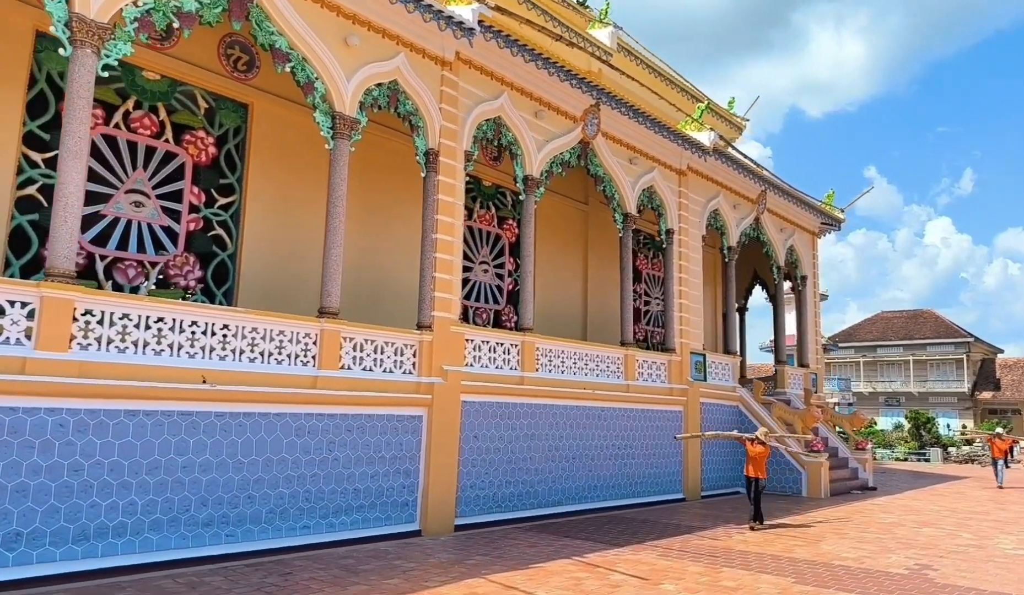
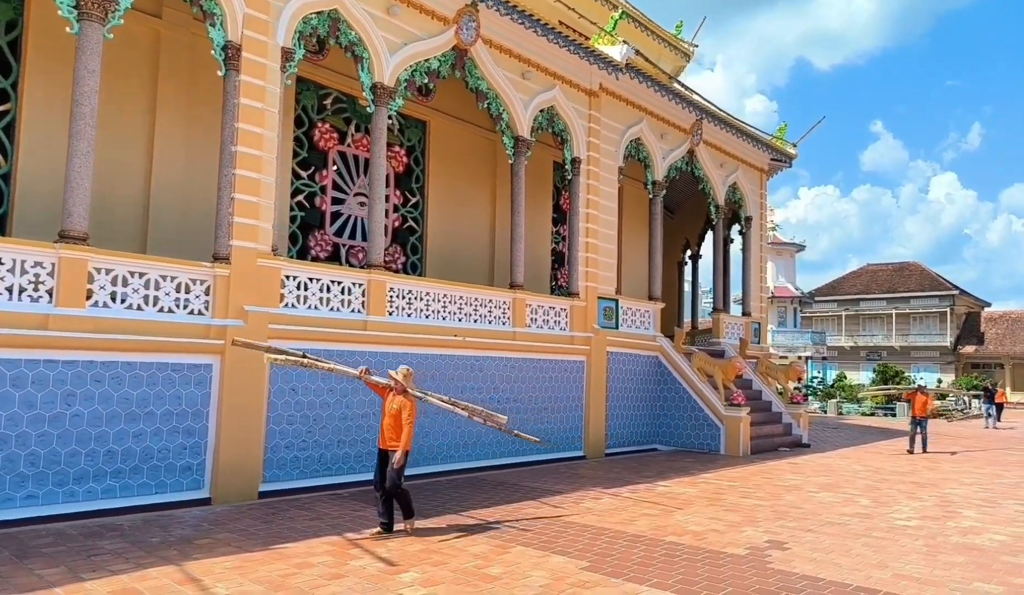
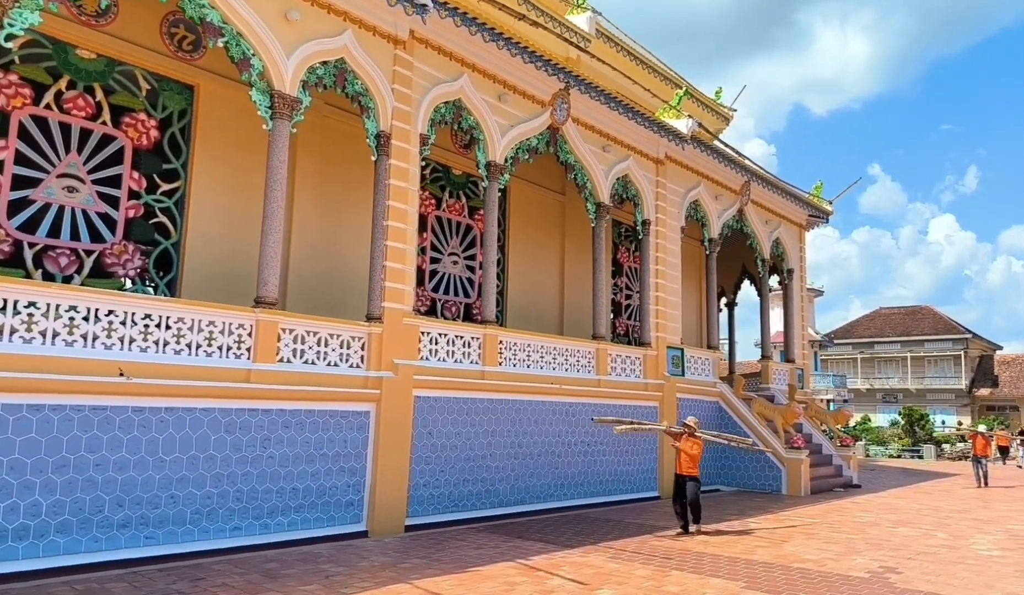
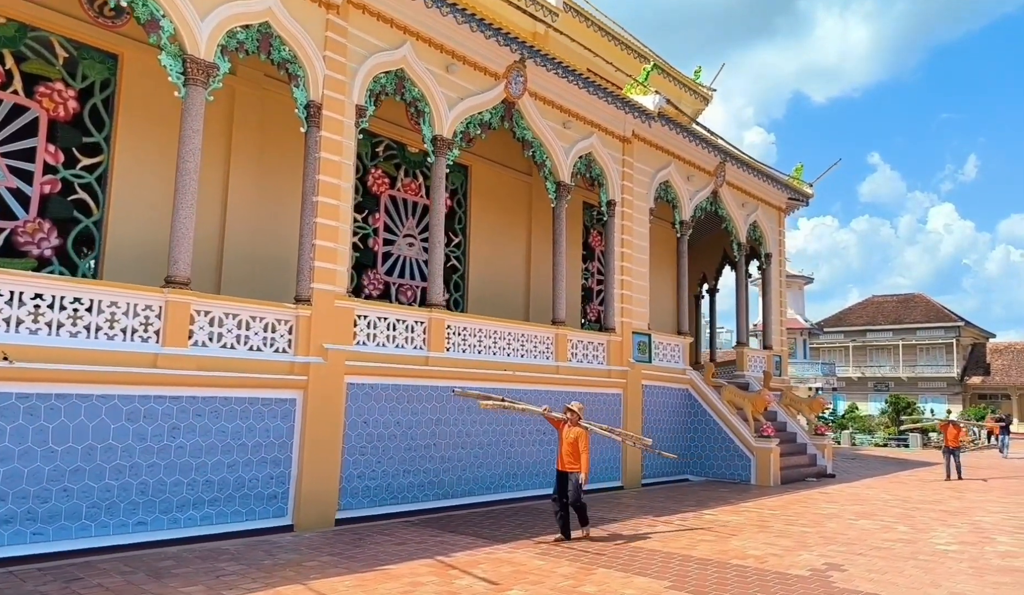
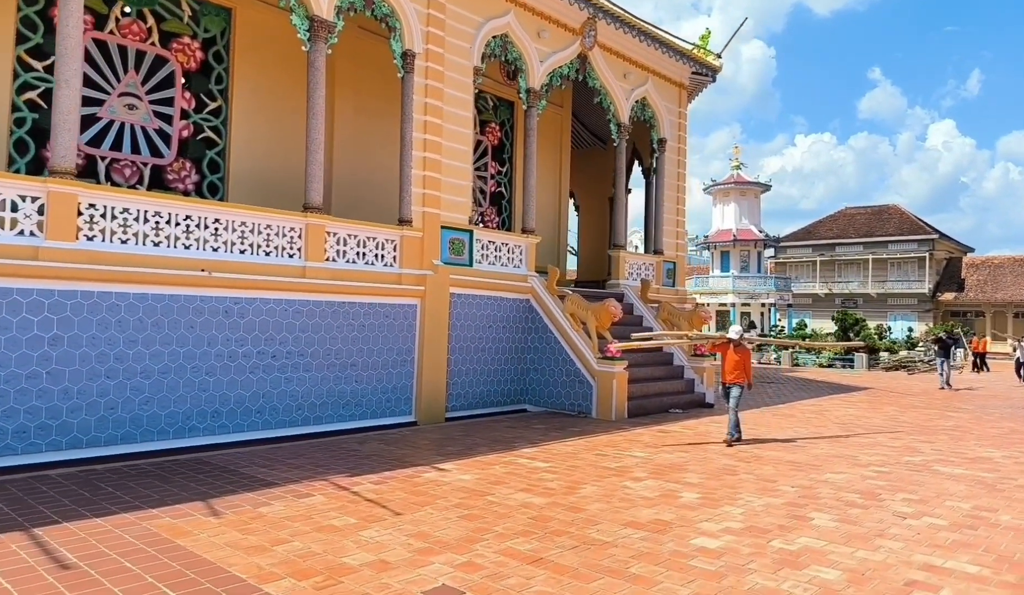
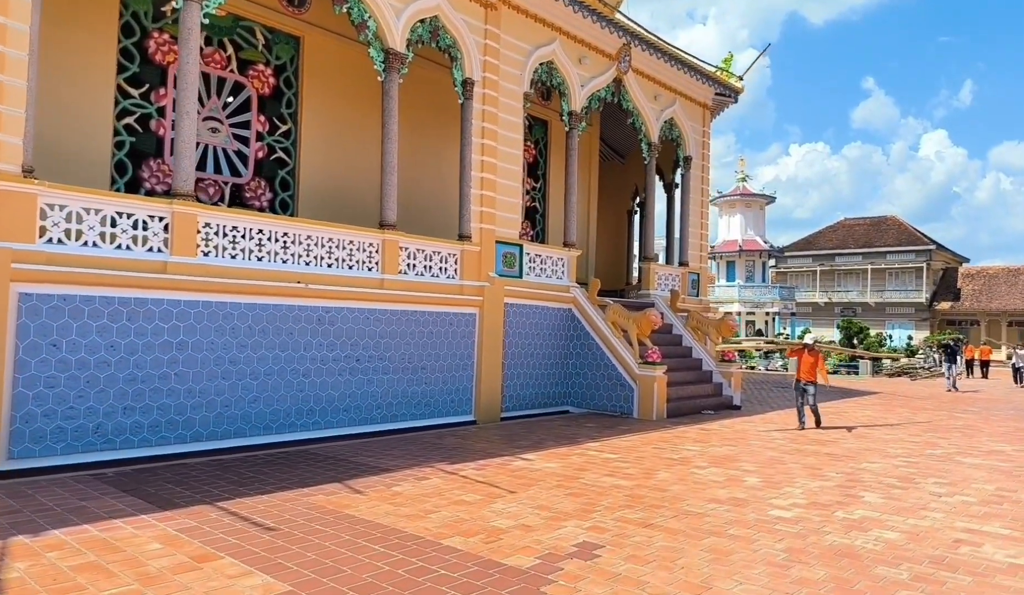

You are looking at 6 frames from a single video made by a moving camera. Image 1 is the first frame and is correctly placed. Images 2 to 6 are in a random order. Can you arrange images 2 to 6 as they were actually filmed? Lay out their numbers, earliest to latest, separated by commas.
3, 4, 2, 6, 5
